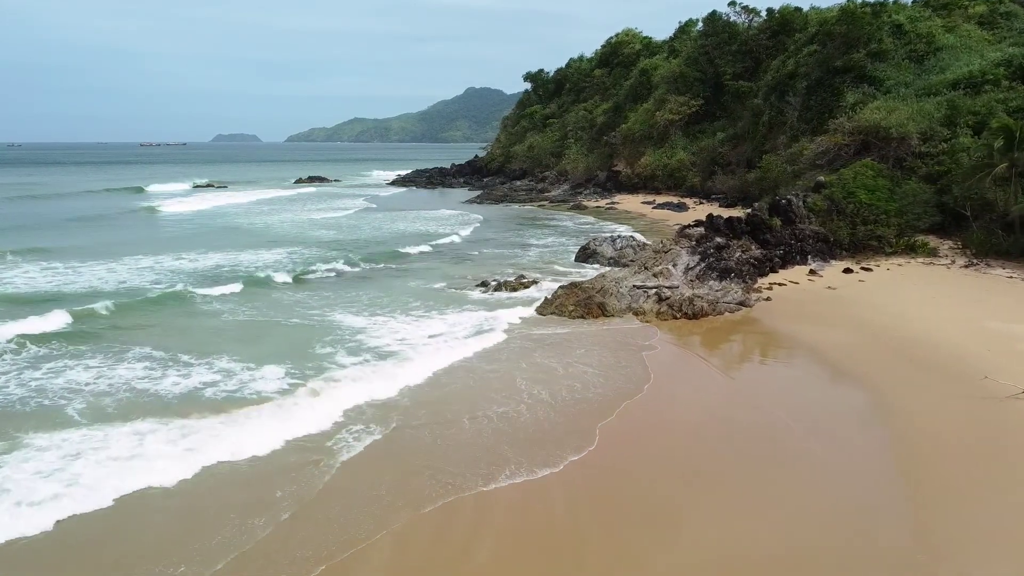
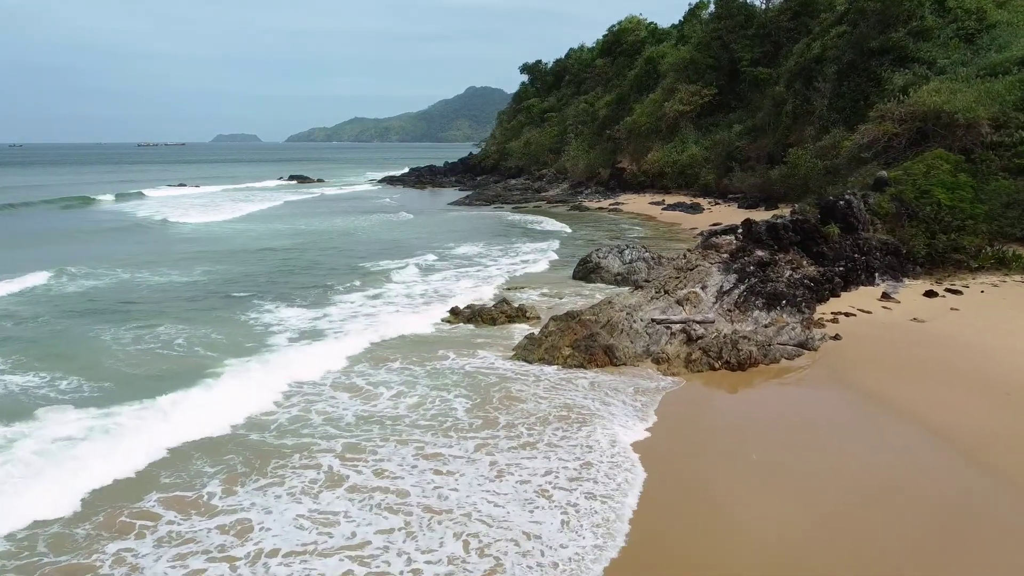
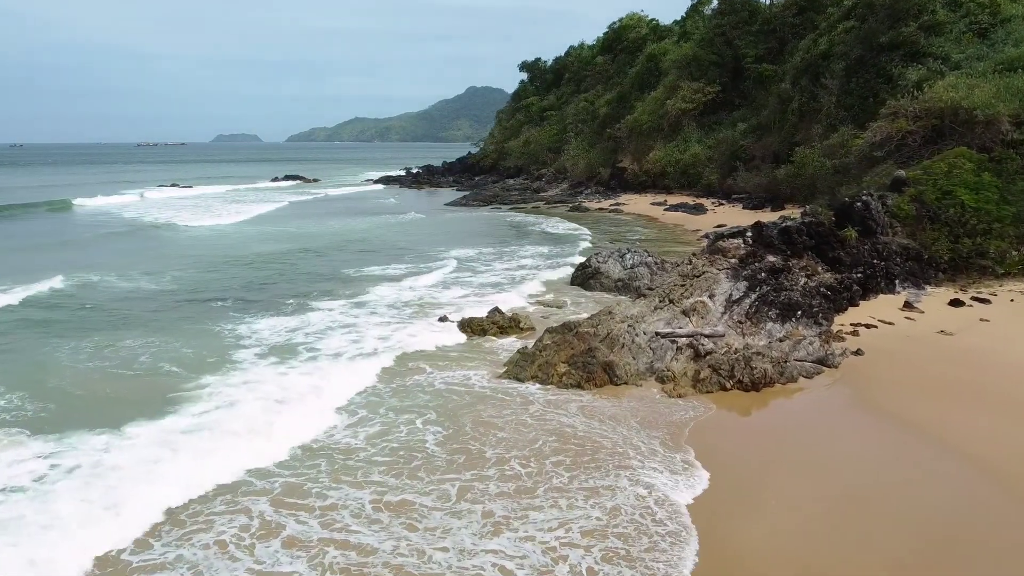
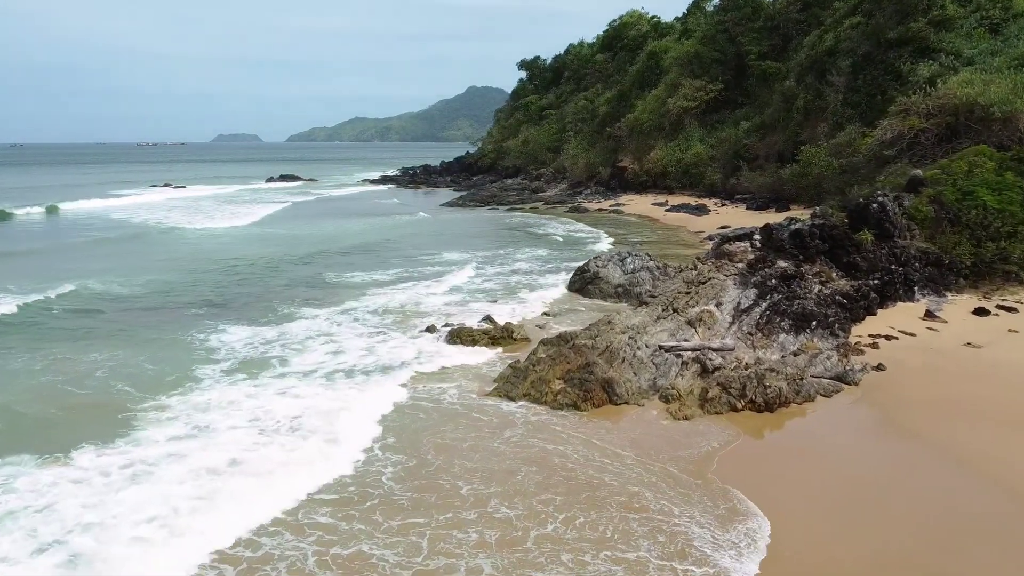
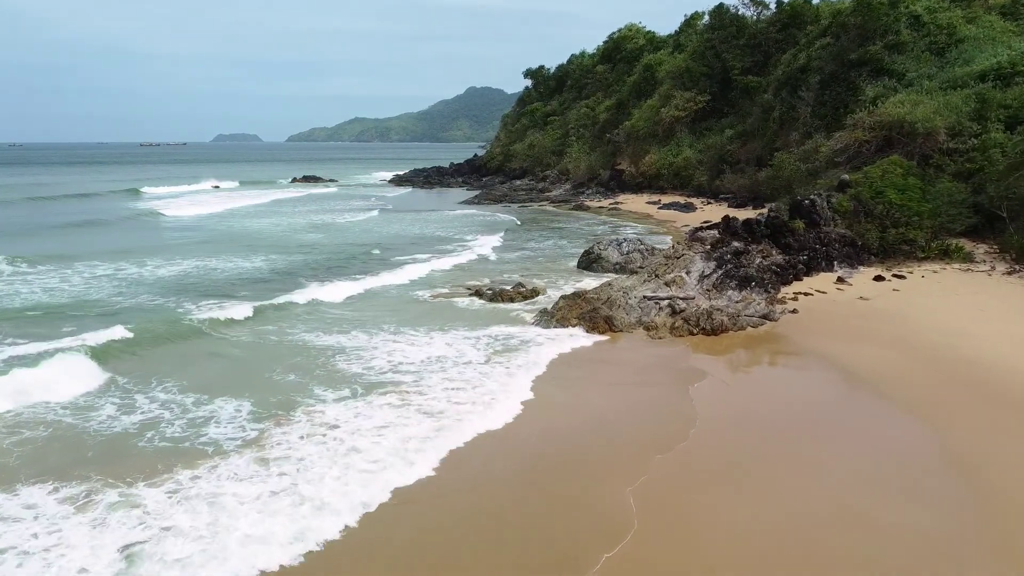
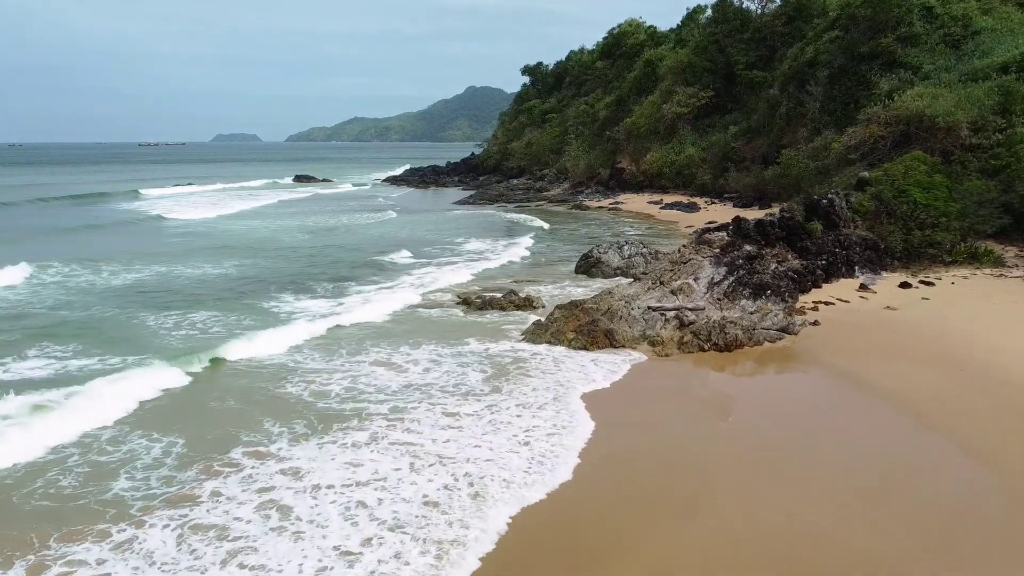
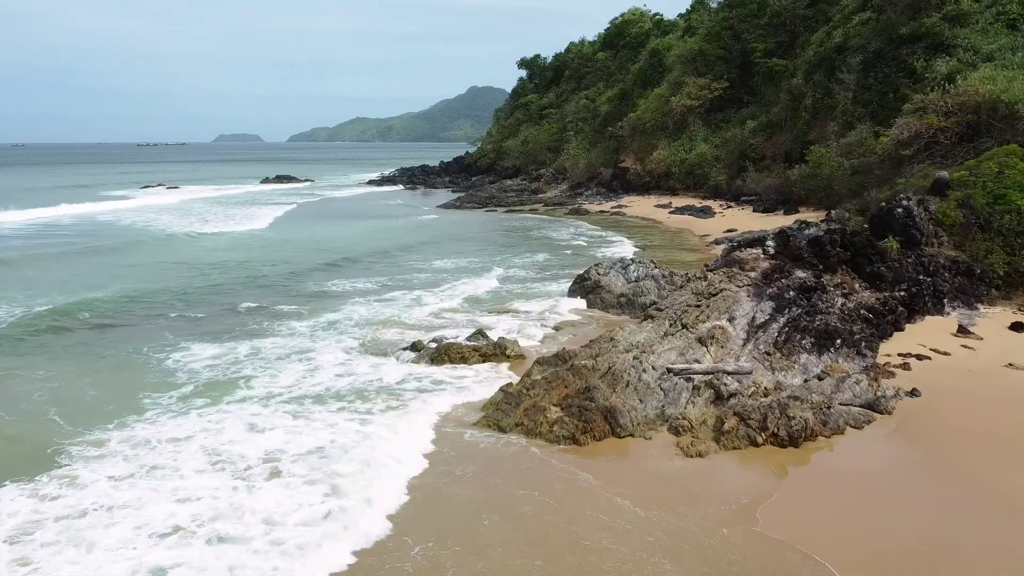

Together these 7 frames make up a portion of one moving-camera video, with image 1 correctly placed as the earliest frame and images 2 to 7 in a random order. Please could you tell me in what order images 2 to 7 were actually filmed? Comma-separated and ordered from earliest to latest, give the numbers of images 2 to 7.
5, 6, 2, 3, 4, 7
